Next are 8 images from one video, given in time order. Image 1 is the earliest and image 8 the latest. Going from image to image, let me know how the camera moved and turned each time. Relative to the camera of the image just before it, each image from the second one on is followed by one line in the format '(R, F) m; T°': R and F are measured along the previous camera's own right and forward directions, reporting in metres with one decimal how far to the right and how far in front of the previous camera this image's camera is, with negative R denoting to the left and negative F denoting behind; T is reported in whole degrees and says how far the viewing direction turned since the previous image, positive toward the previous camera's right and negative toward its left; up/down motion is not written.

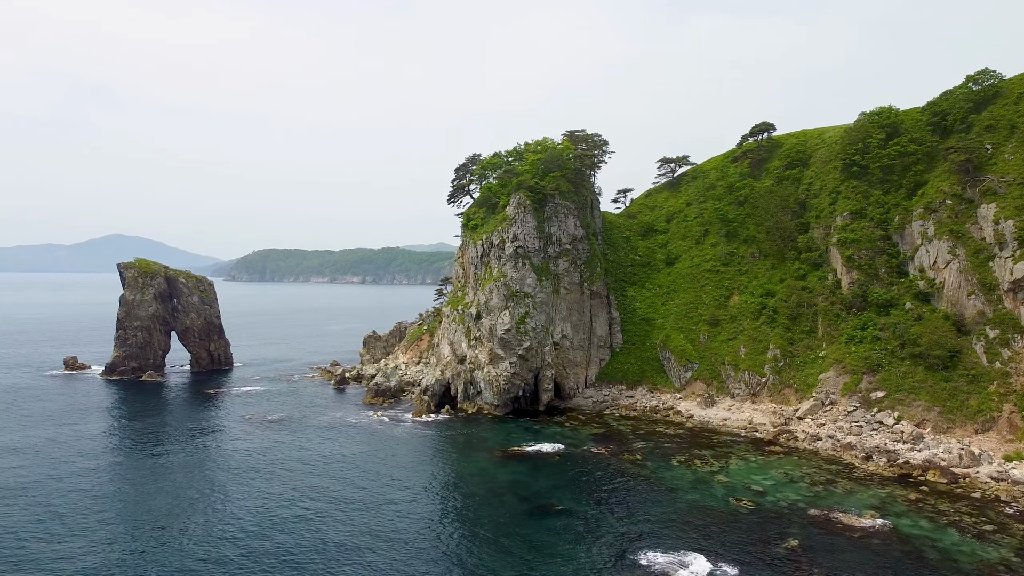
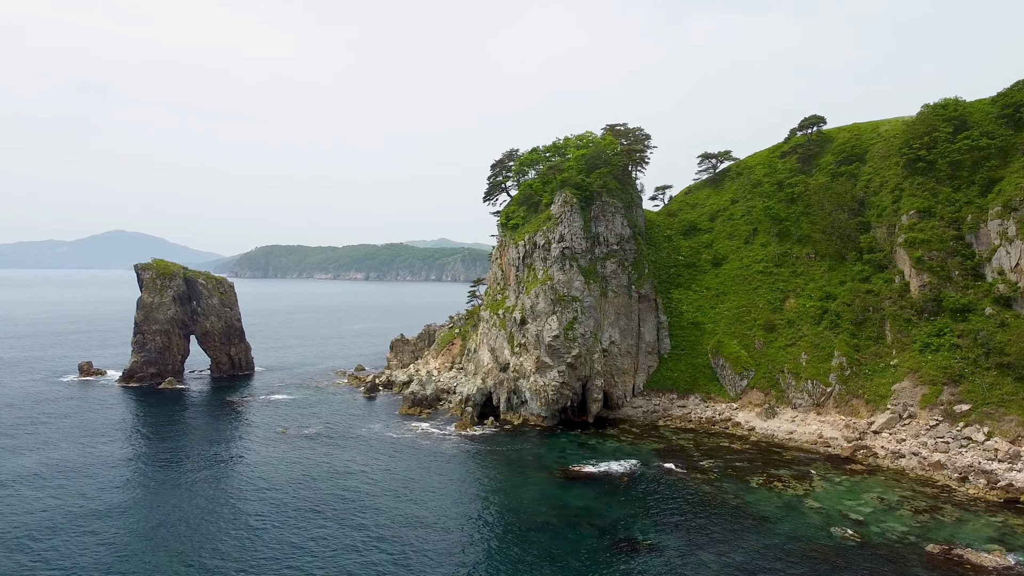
(-3.6, +4.1) m; 0°
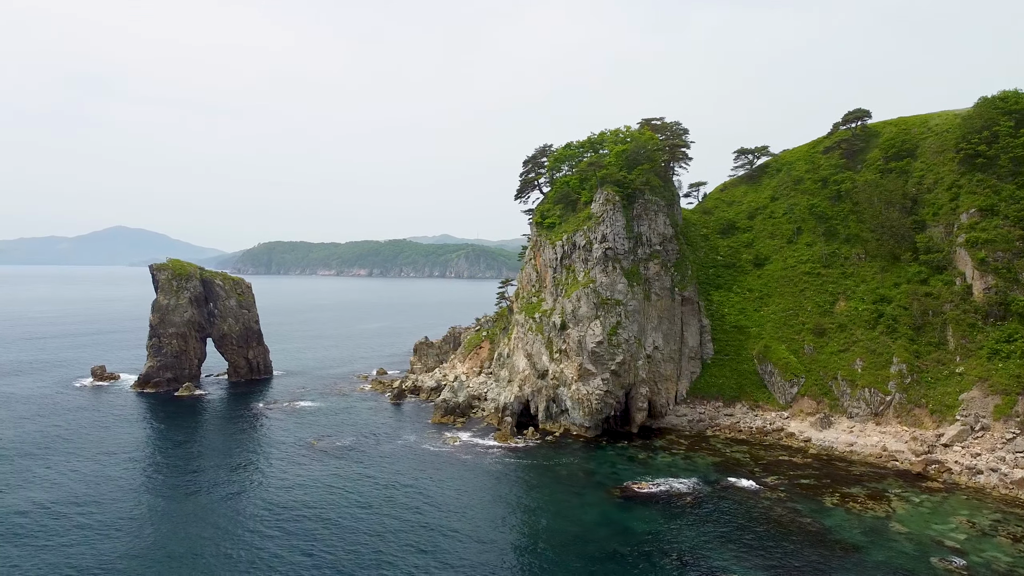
(-2.9, +3.3) m; 0°
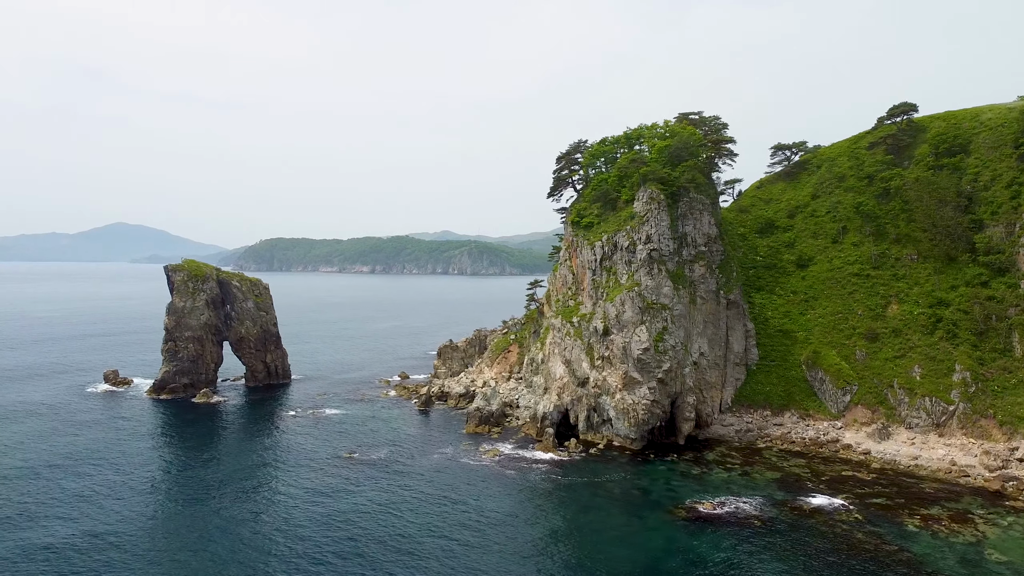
(-2.8, +3.2) m; 0°
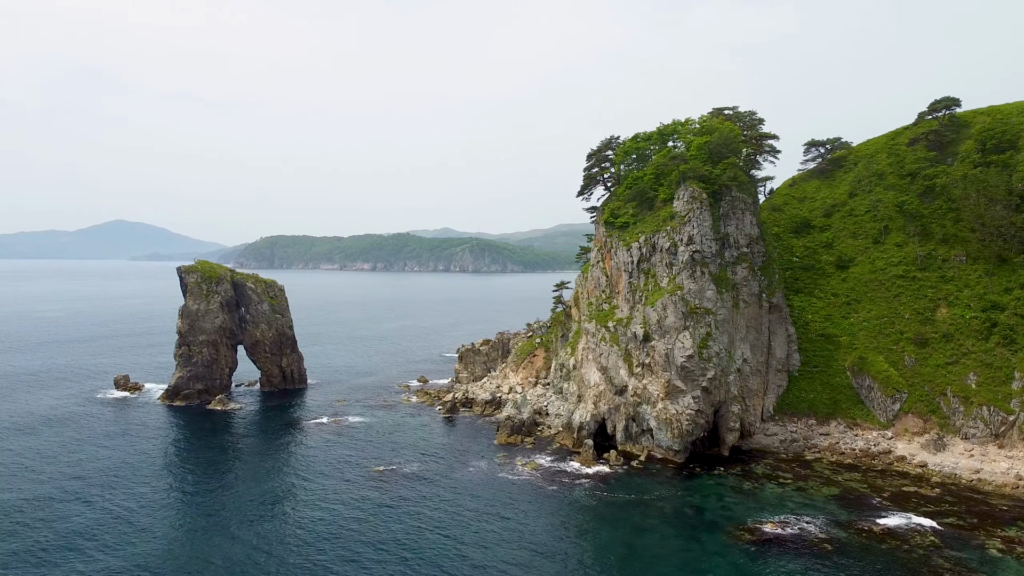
(-2.5, +2.8) m; 0°
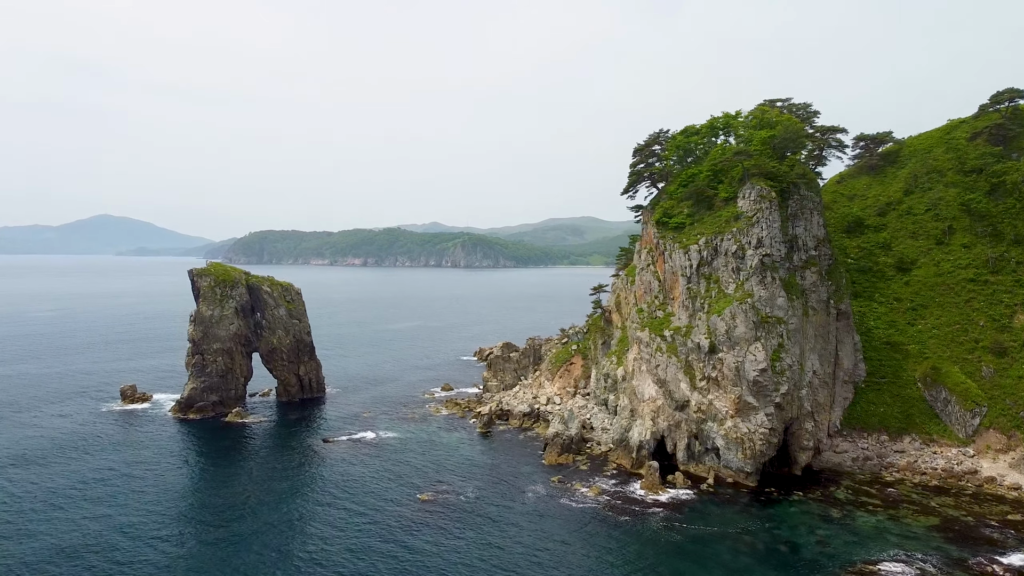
(-4.1, +4.6) m; +1°
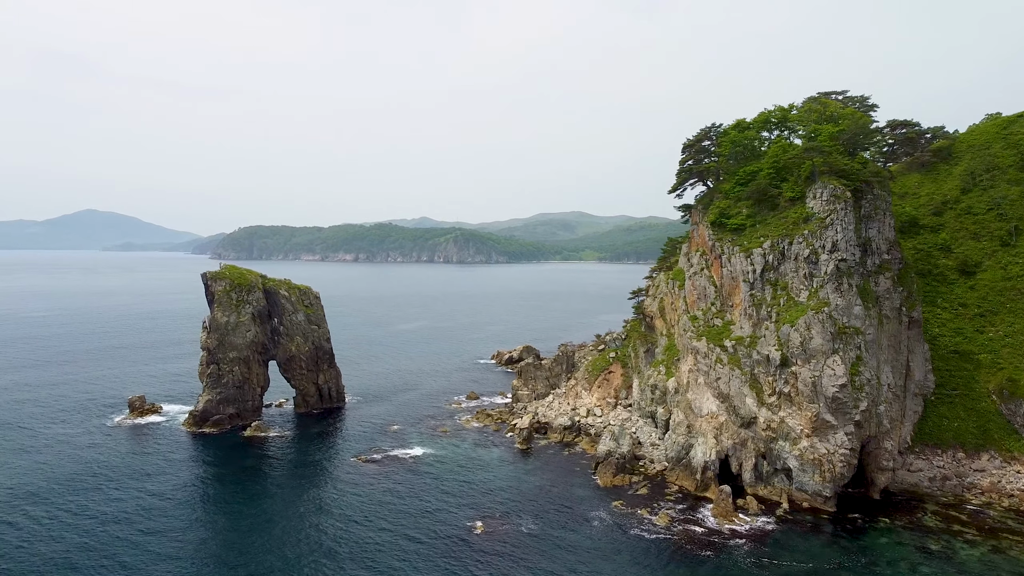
(-3.8, +4.2) m; +1°
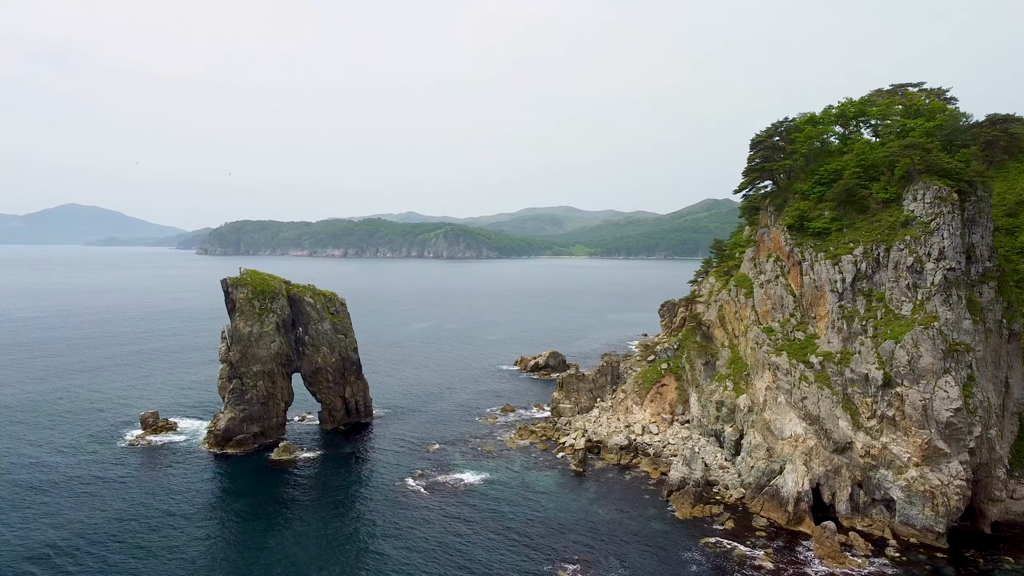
(-4.6, +4.9) m; +1°
